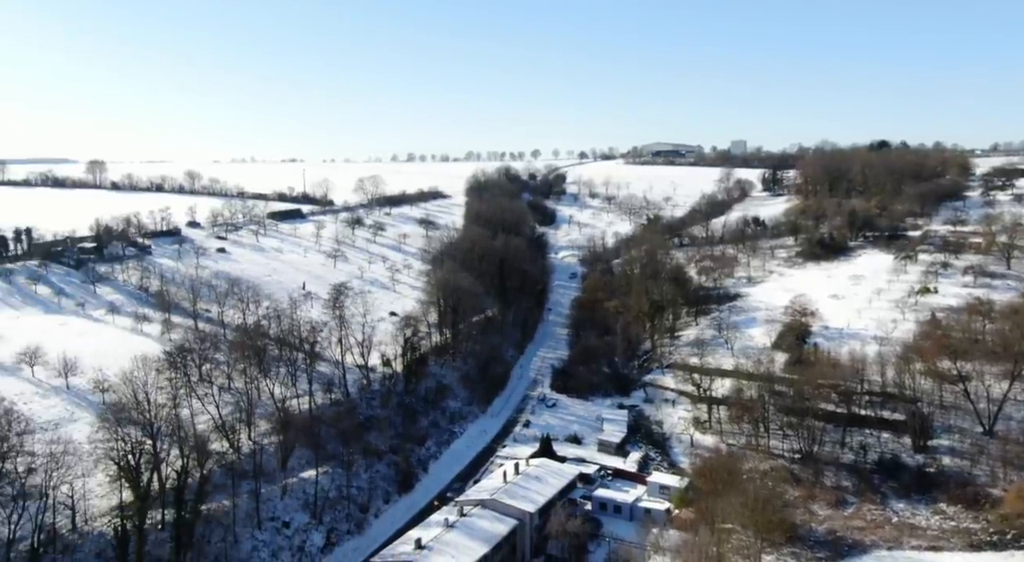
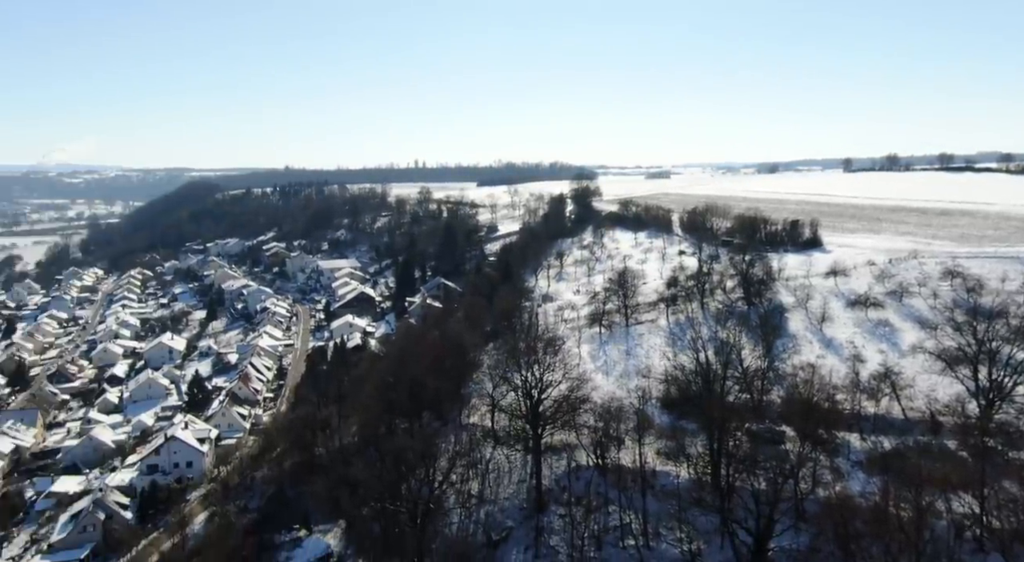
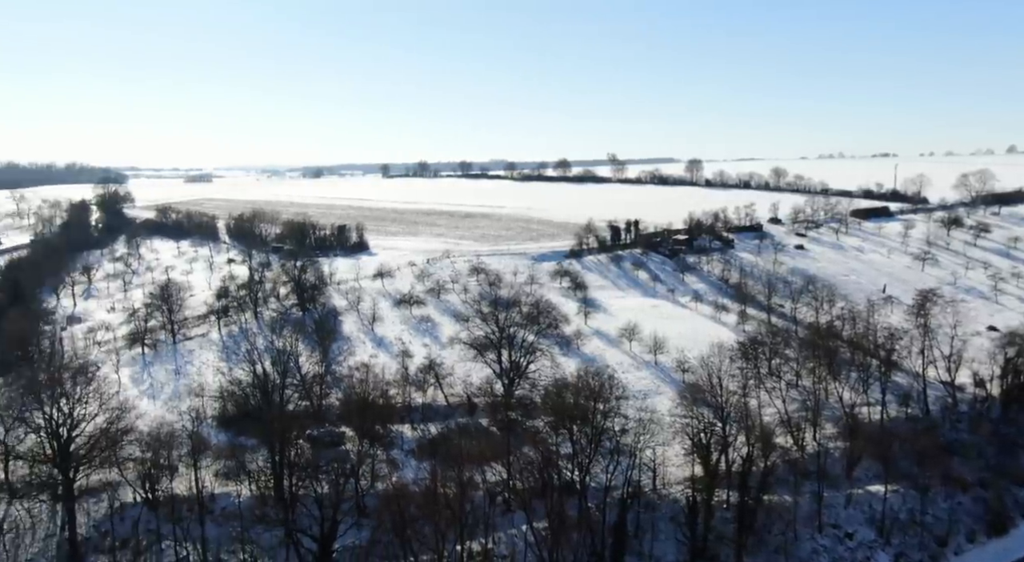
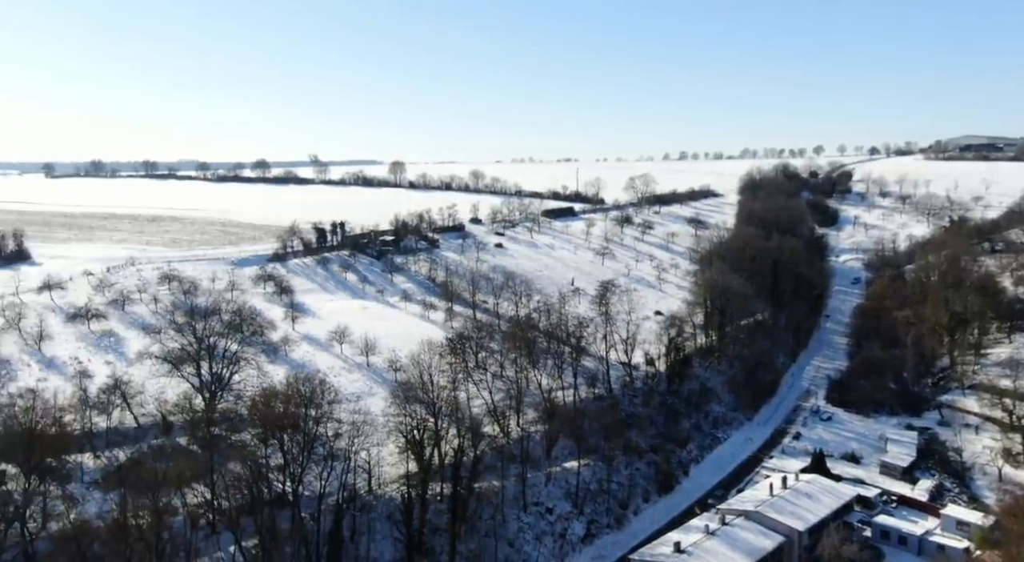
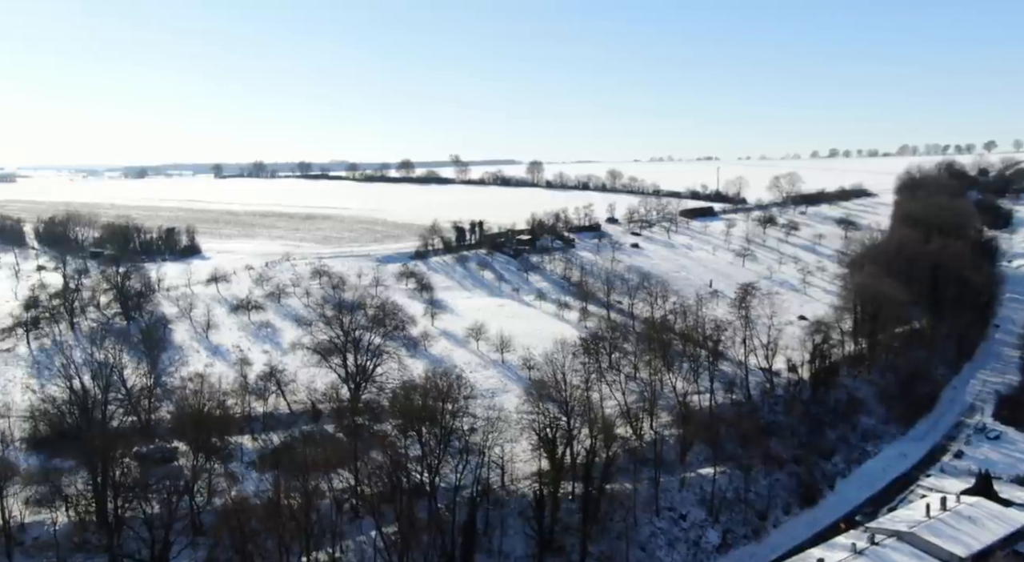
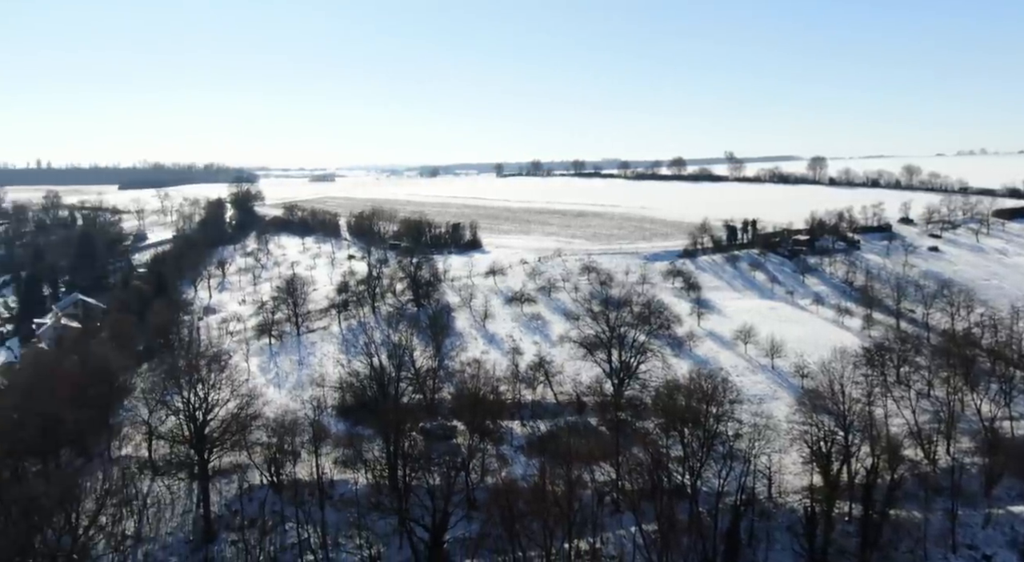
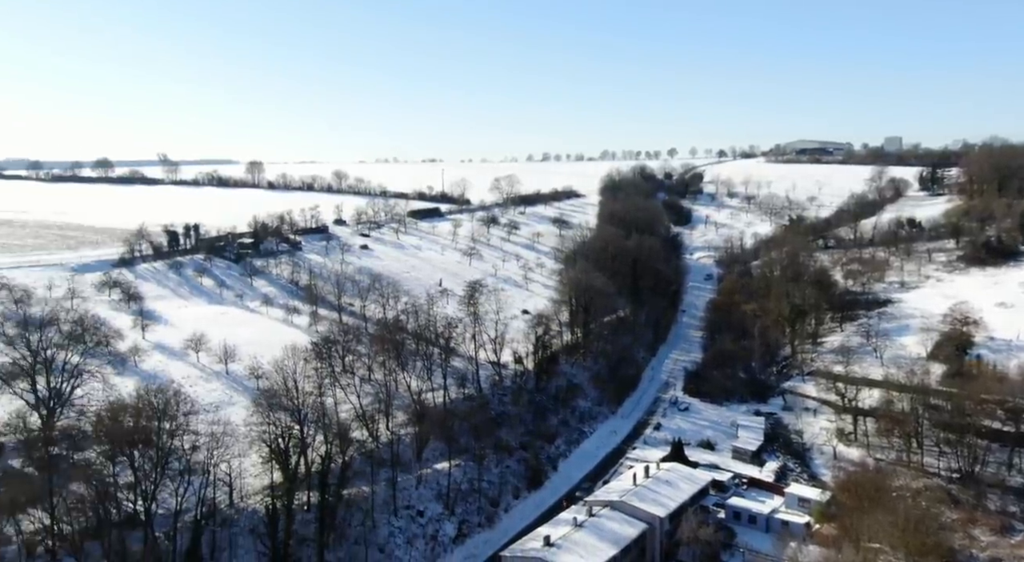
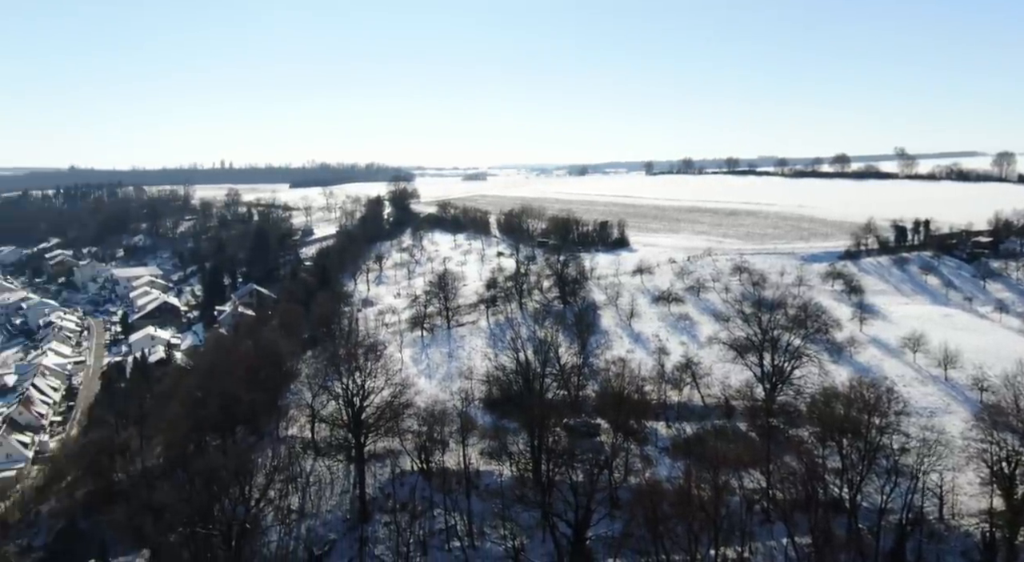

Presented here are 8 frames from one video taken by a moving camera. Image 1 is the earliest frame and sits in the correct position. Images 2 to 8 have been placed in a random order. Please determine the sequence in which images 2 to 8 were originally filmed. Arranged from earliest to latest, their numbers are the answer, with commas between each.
7, 4, 5, 3, 6, 8, 2
